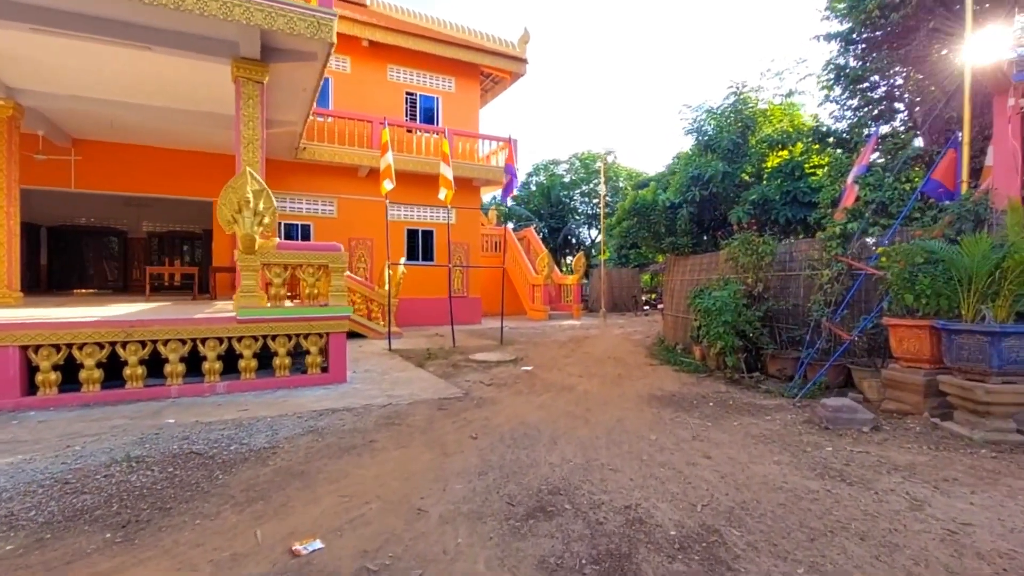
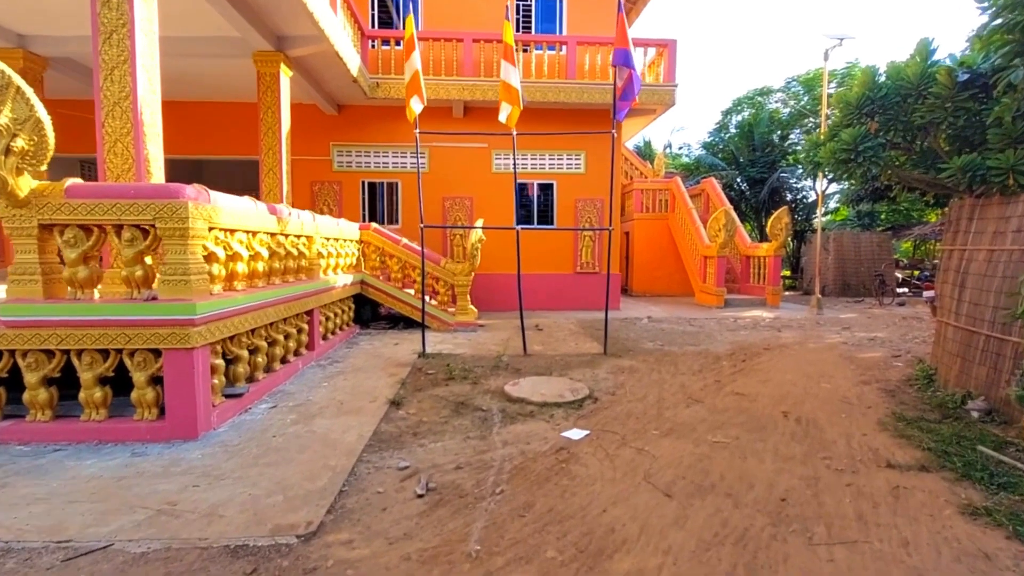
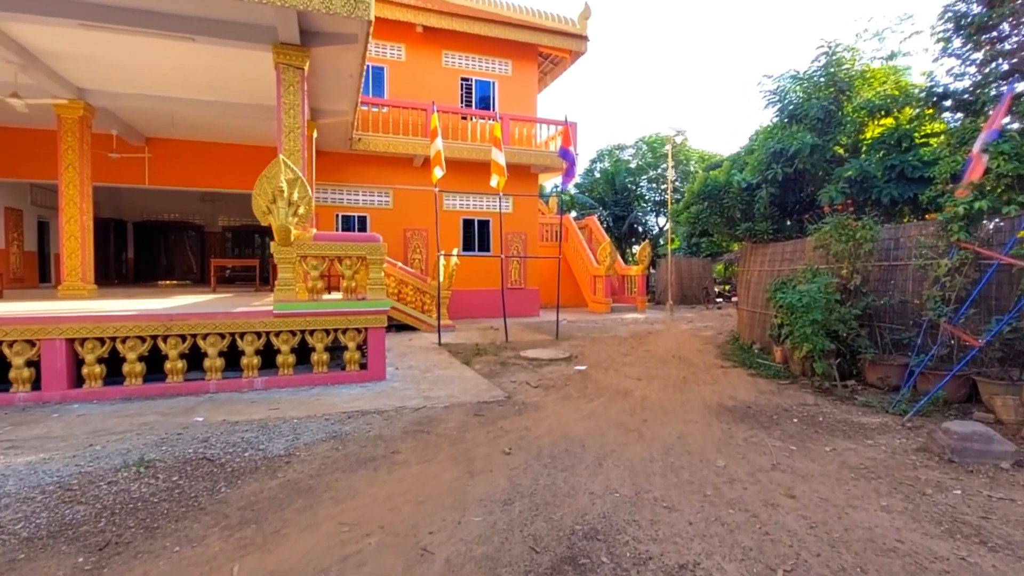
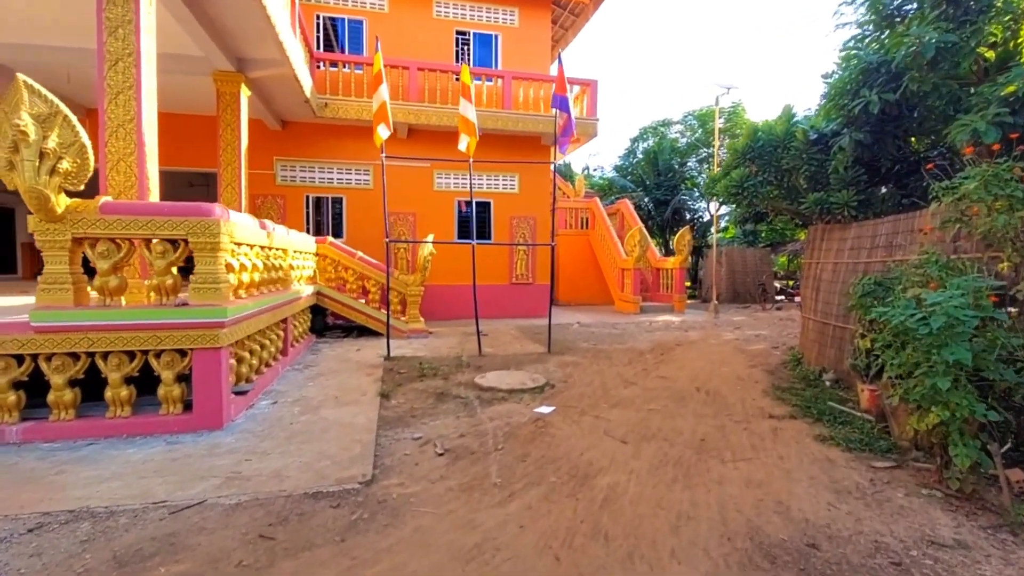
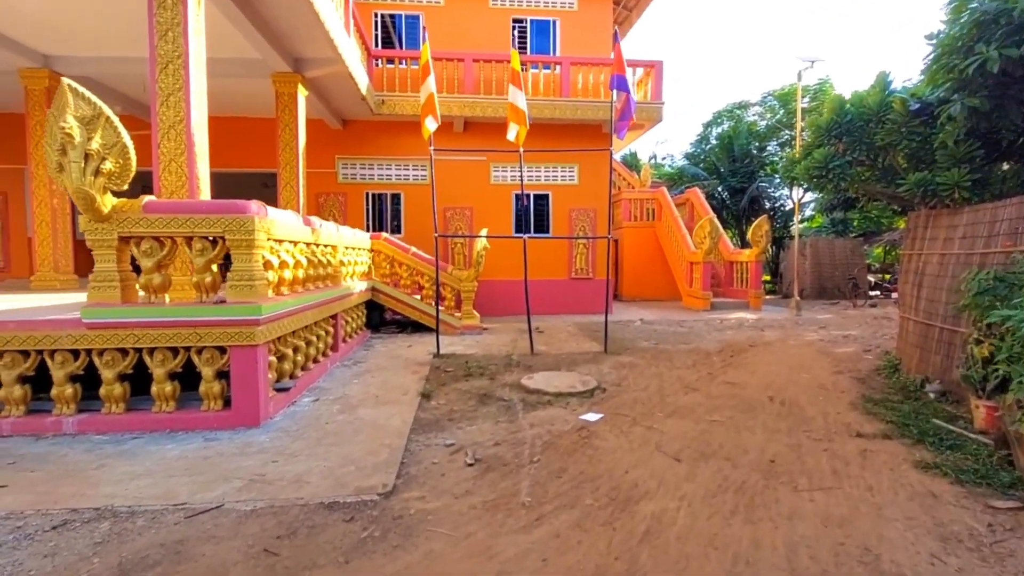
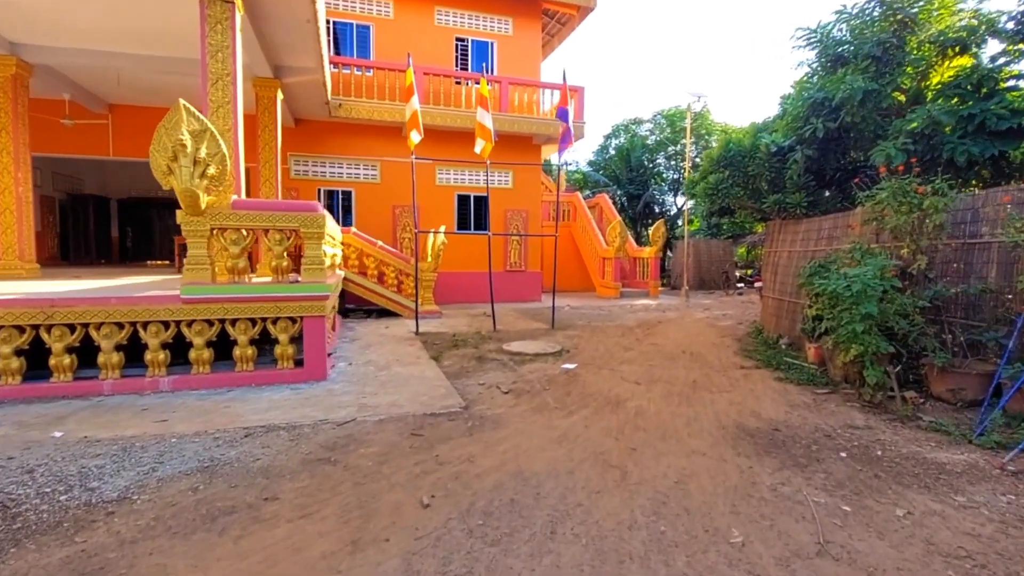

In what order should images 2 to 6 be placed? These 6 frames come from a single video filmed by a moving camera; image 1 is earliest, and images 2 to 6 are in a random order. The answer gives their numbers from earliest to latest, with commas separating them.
3, 6, 4, 5, 2
